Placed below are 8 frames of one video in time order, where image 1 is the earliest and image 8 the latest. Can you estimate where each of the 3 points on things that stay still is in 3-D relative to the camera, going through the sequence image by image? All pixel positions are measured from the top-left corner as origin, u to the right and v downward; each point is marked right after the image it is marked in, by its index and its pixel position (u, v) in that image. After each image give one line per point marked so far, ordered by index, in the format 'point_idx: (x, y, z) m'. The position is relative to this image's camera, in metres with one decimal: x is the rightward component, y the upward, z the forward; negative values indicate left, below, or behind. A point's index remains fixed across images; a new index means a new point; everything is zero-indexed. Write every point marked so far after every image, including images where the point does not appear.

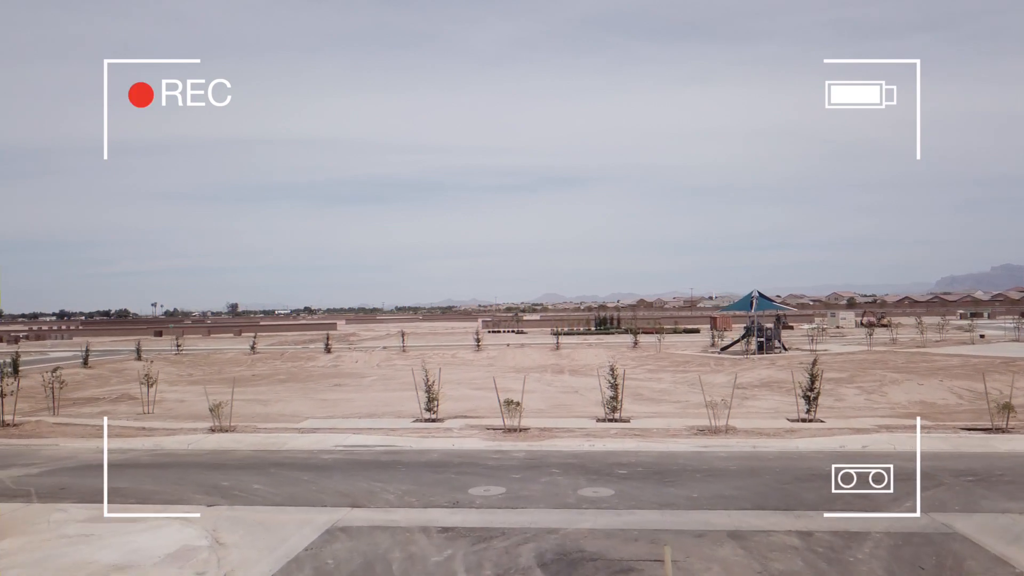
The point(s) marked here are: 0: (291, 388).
0: (-4.9, -2.2, +20.2) m
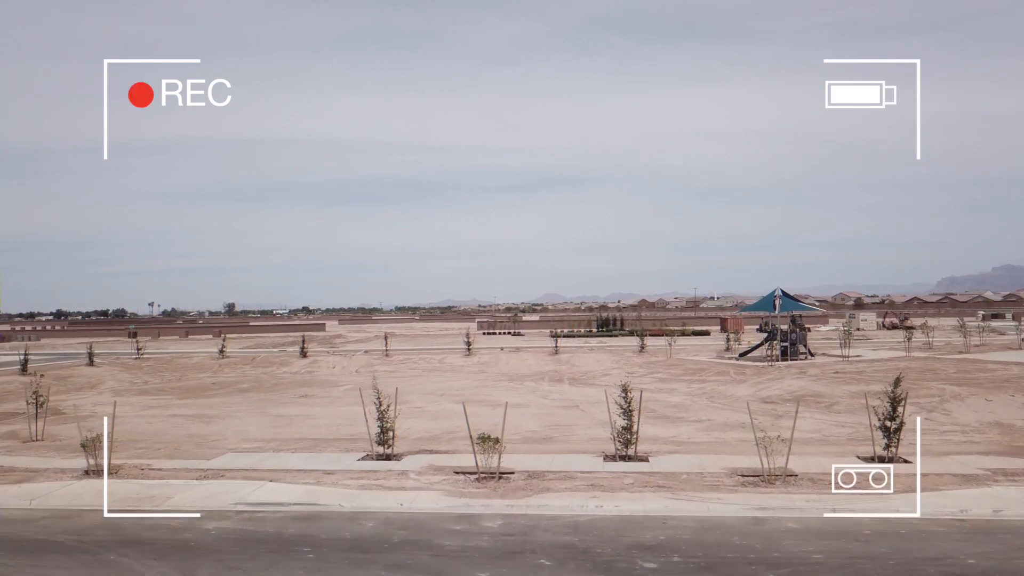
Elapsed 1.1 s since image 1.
0: (-5.0, -2.1, +17.7) m
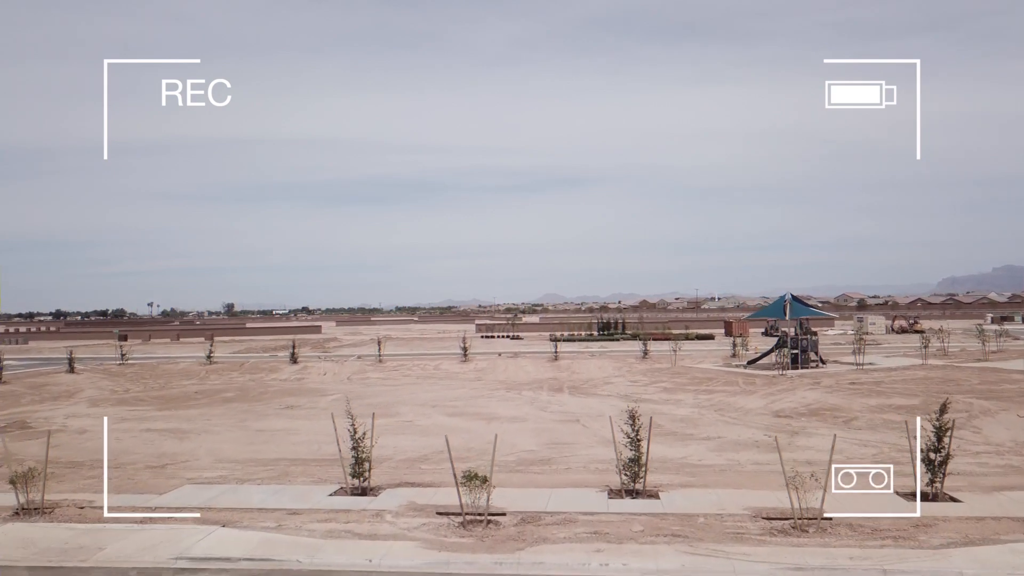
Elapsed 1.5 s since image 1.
0: (-5.1, -2.2, +16.8) m
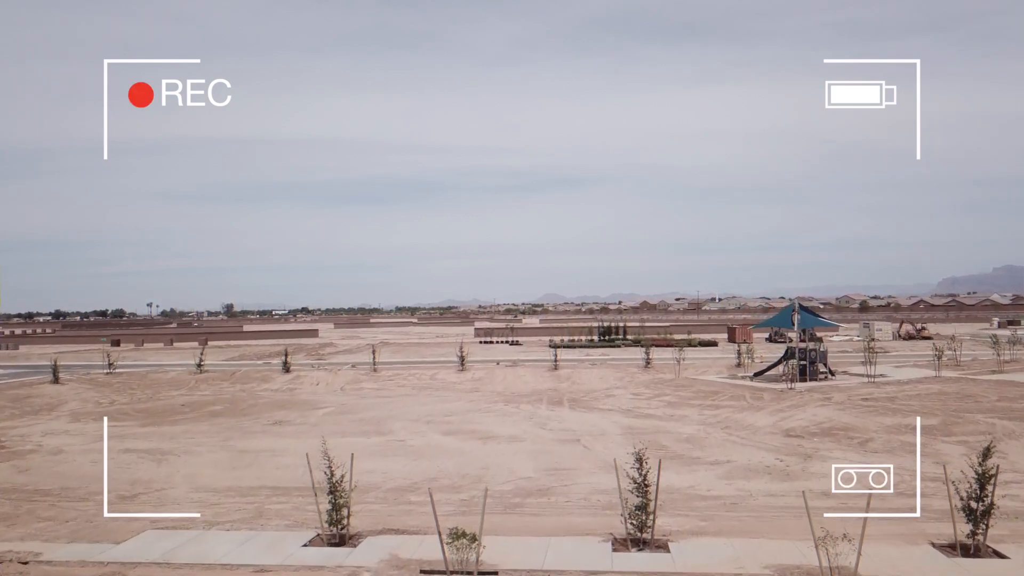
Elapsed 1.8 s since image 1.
0: (-5.1, -2.4, +16.1) m
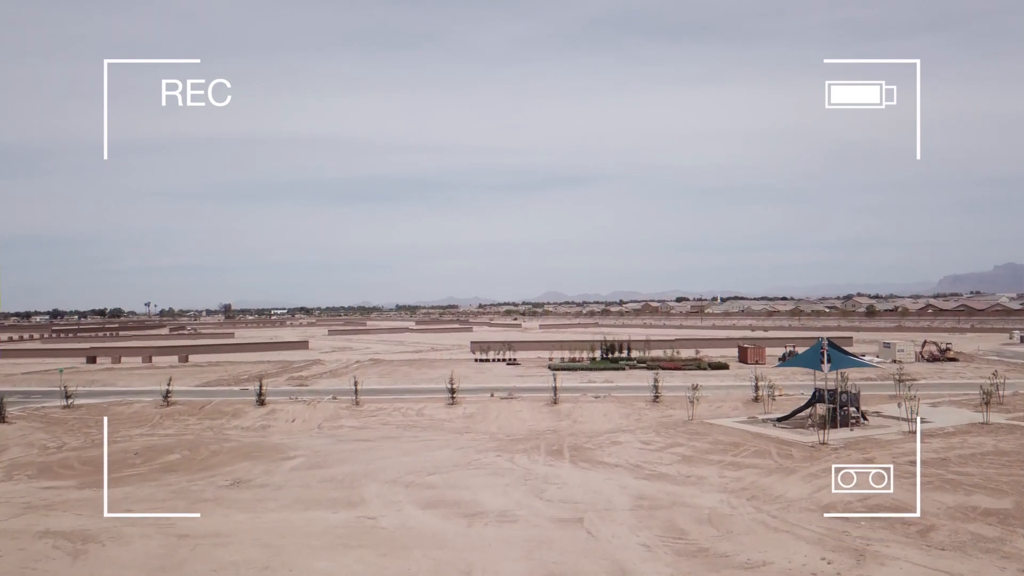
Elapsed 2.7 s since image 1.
0: (-5.2, -3.0, +14.0) m
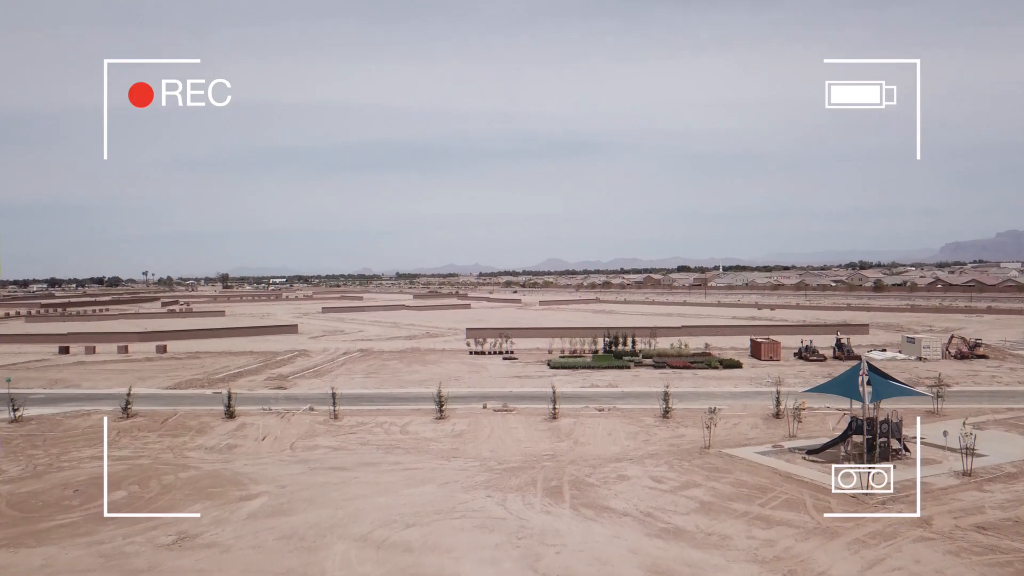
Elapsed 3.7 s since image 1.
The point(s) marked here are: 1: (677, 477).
0: (-5.4, -3.3, +12.0) m
1: (+2.6, -3.0, +14.3) m
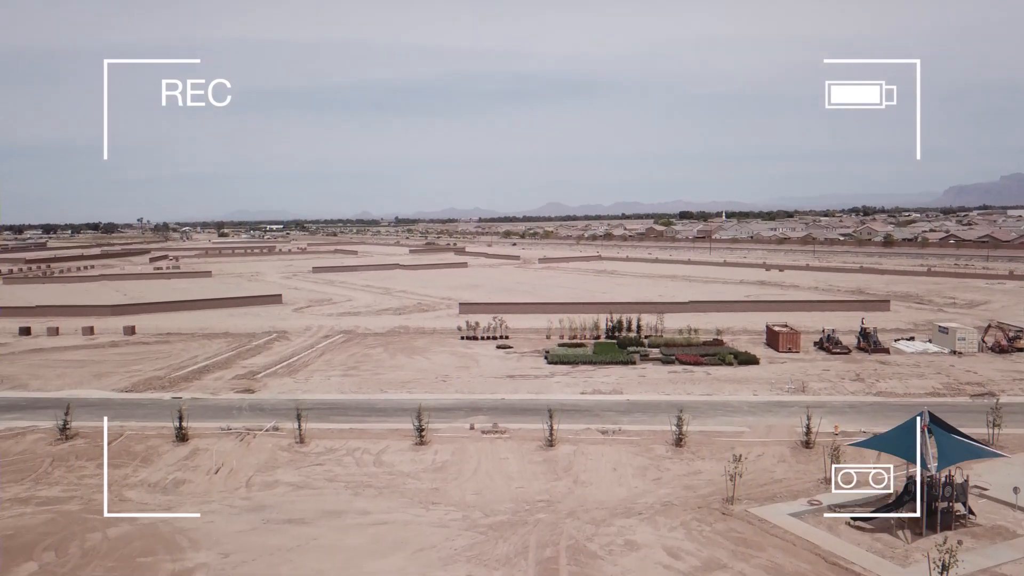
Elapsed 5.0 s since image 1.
0: (-5.5, -3.9, +9.6) m
1: (+2.4, -3.4, +11.9) m
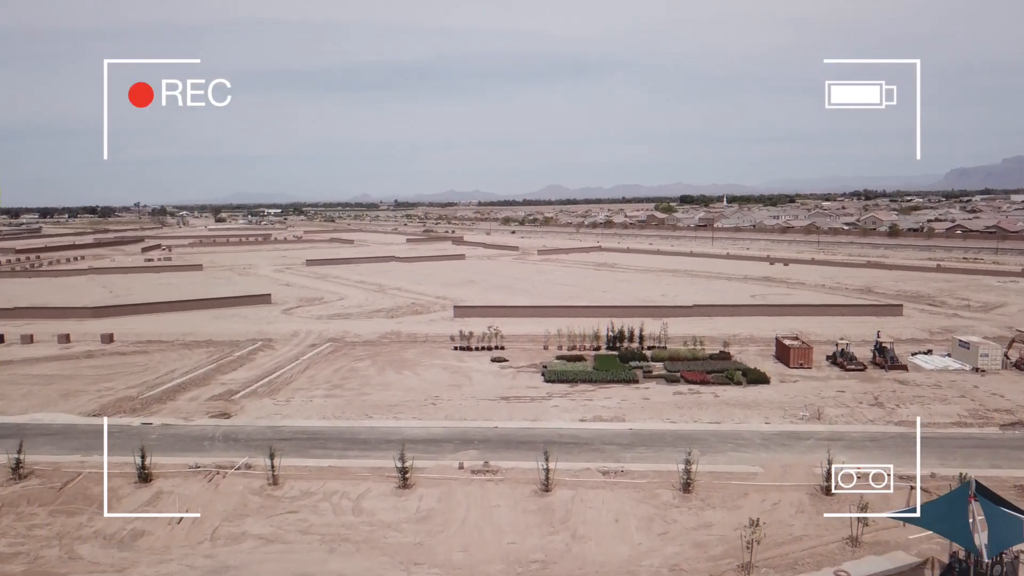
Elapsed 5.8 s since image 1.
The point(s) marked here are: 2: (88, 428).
0: (-5.7, -4.6, +8.1) m
1: (+2.3, -4.0, +10.4) m
2: (-9.2, -3.0, +19.9) m
